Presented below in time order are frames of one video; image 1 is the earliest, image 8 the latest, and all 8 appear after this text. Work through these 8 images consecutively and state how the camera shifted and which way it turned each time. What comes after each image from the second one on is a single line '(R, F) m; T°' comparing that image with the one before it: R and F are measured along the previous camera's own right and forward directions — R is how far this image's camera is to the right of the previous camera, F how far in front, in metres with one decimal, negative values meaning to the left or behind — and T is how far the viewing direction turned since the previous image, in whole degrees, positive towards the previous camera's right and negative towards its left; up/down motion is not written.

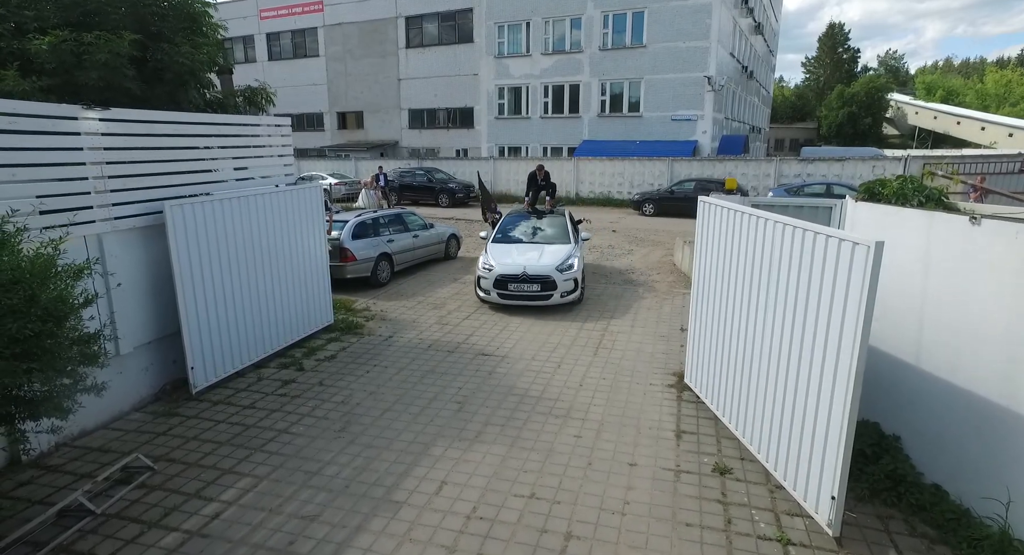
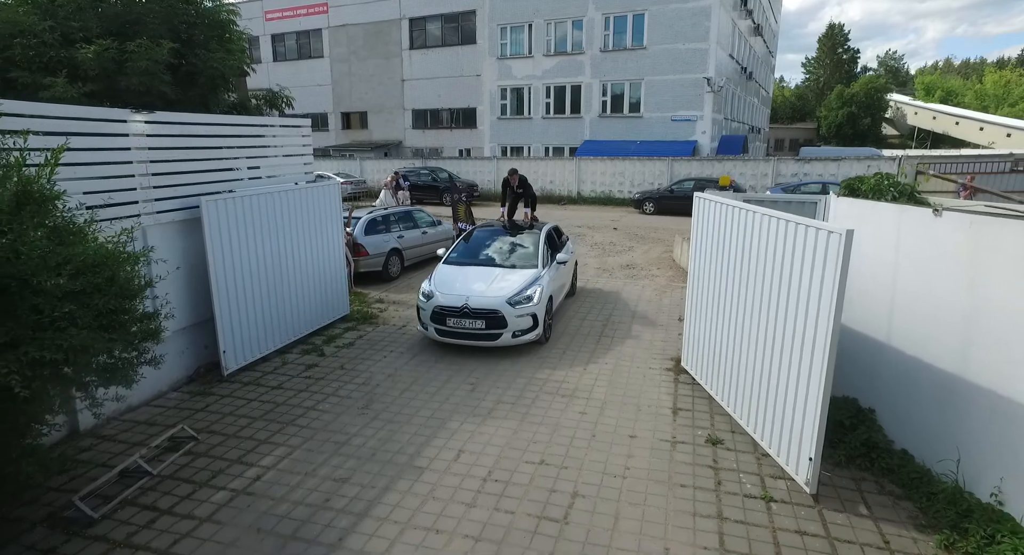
(-0.1, -0.5) m; 0°
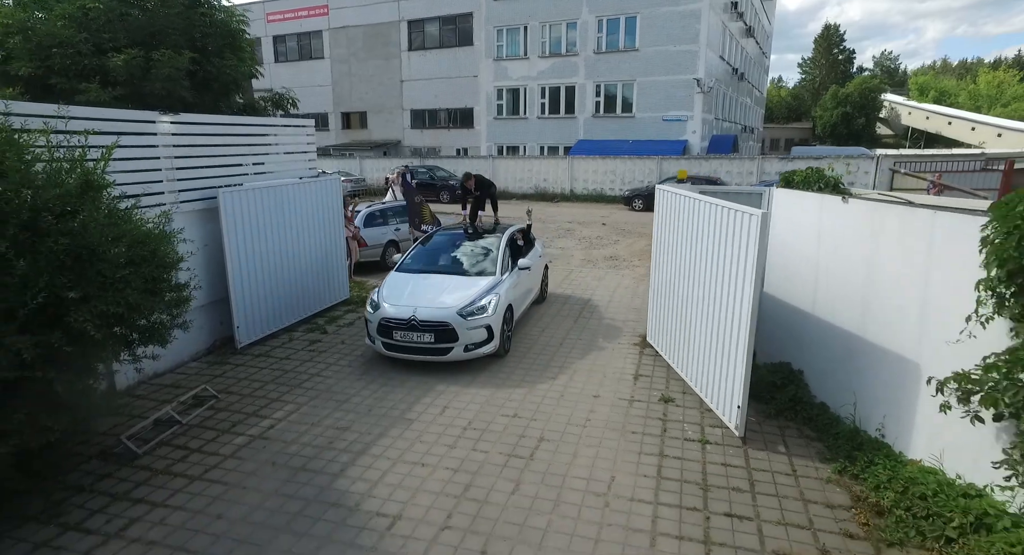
(+0.2, -0.8) m; 0°
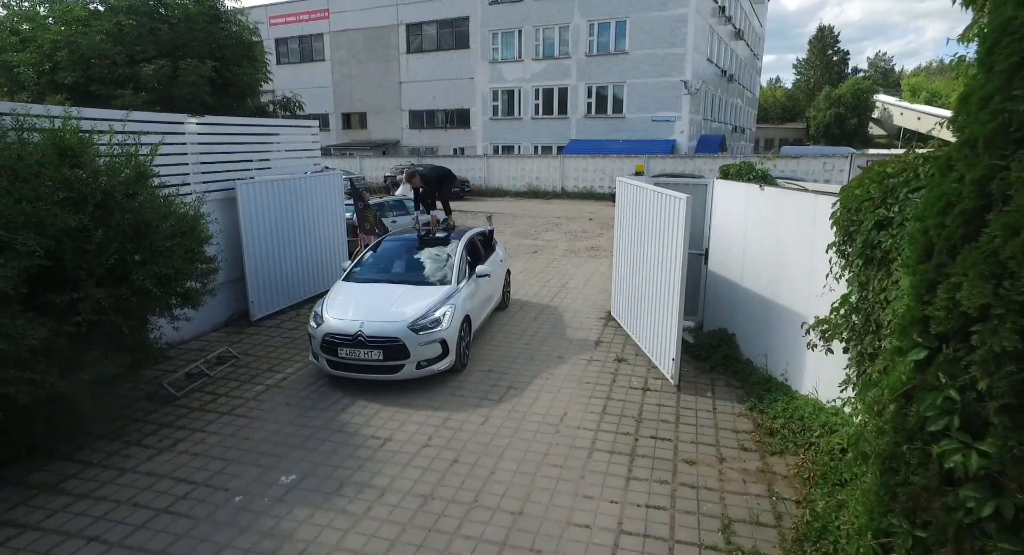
(+0.3, -1.0) m; 0°
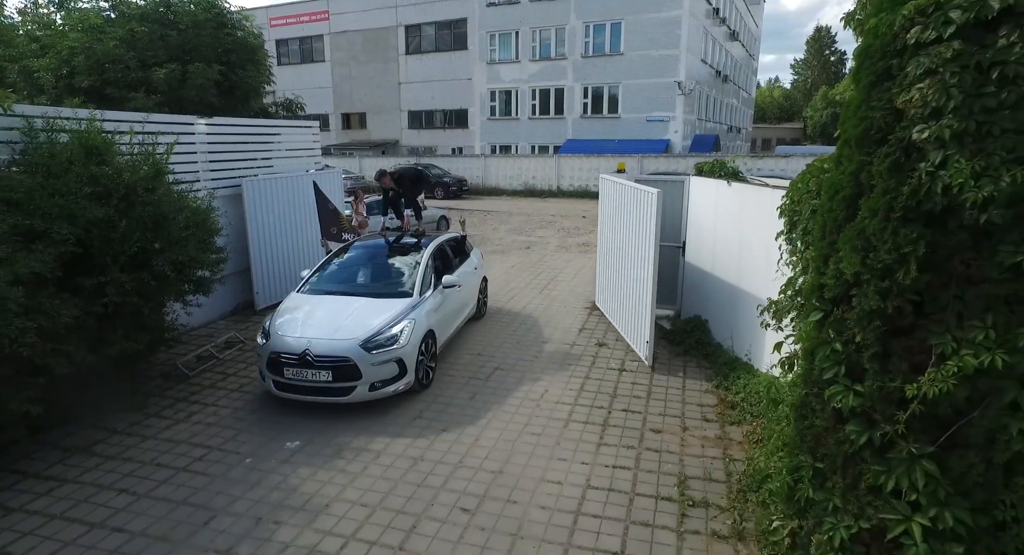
(+0.2, -0.5) m; 0°
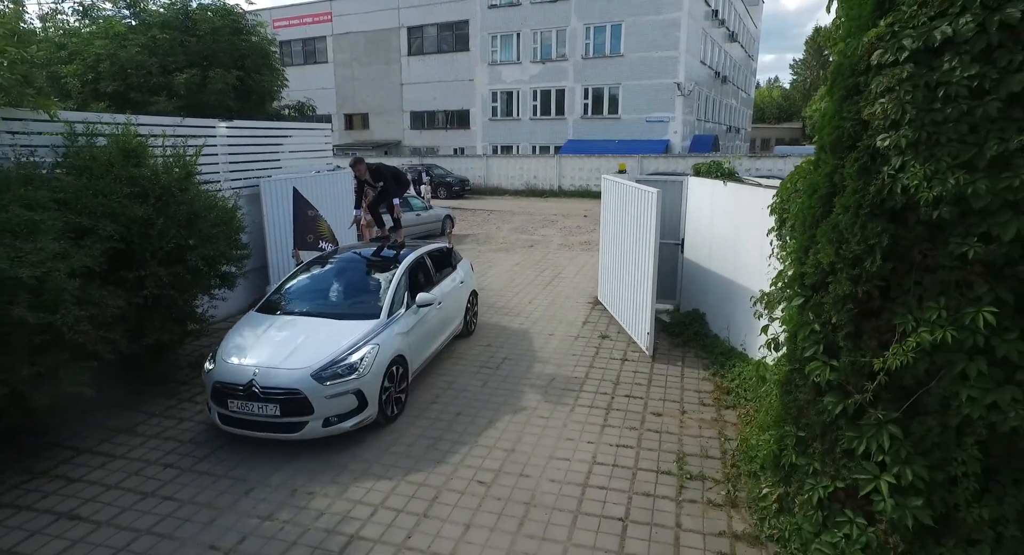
(-0.1, -0.4) m; 0°
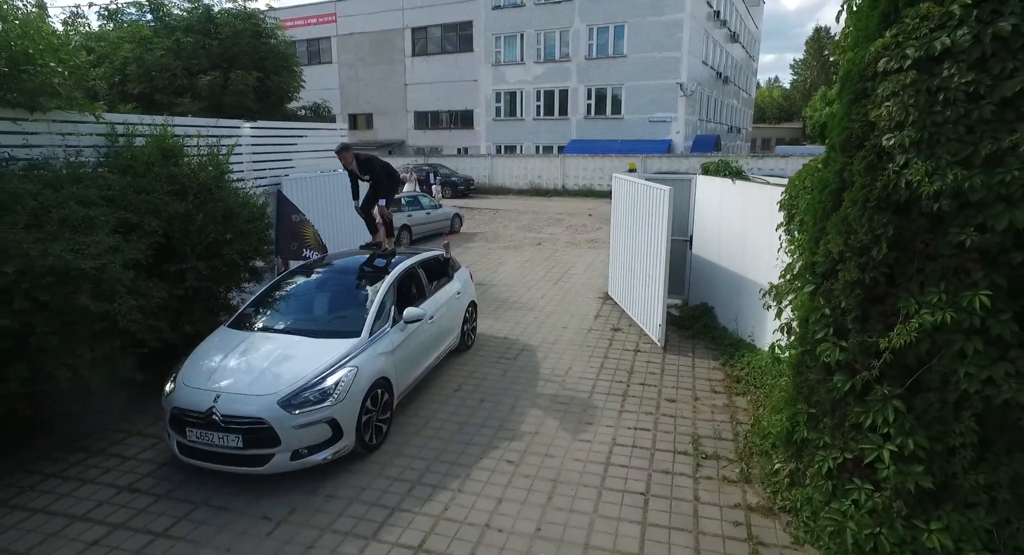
(-0.2, -0.3) m; 0°
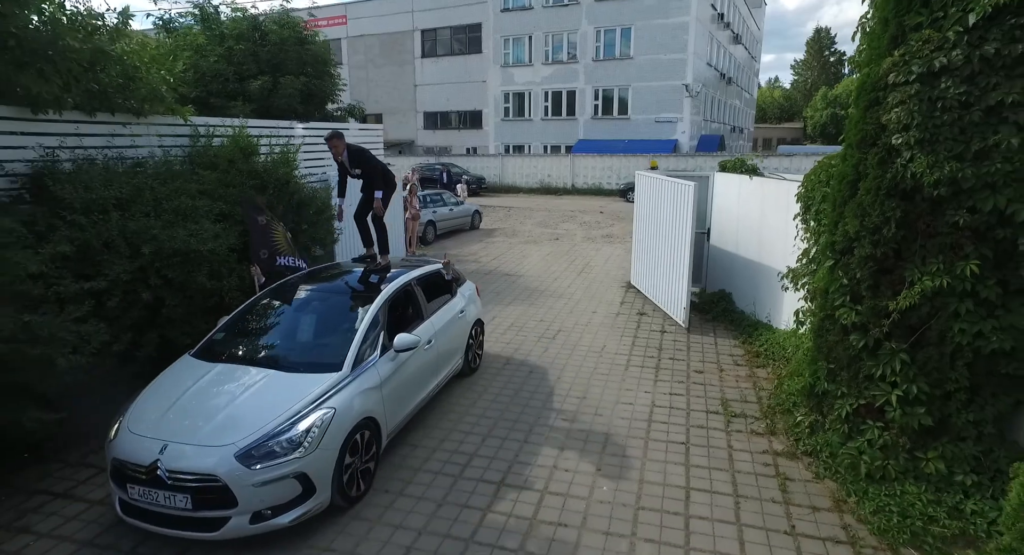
(-0.5, -0.7) m; 0°
